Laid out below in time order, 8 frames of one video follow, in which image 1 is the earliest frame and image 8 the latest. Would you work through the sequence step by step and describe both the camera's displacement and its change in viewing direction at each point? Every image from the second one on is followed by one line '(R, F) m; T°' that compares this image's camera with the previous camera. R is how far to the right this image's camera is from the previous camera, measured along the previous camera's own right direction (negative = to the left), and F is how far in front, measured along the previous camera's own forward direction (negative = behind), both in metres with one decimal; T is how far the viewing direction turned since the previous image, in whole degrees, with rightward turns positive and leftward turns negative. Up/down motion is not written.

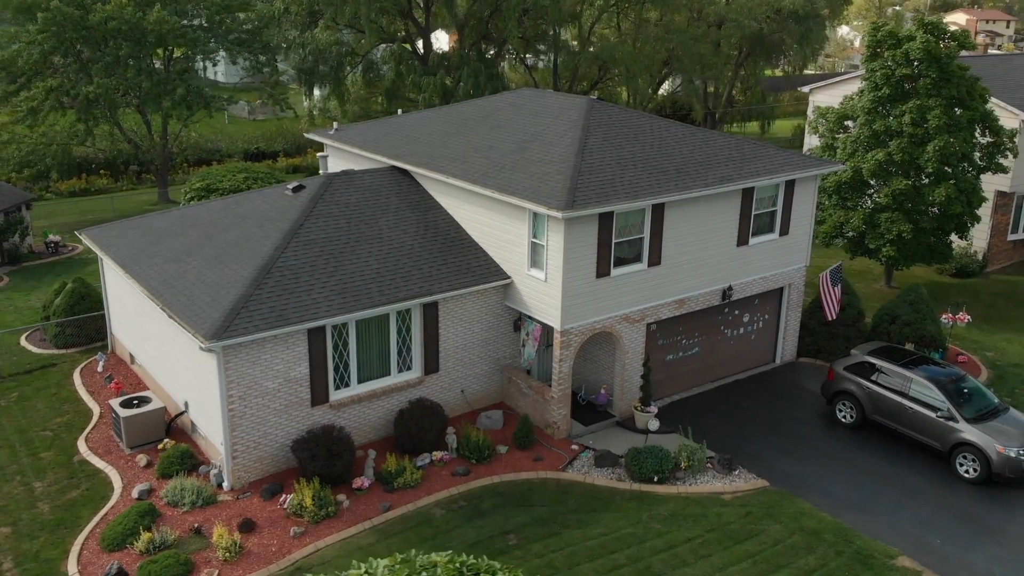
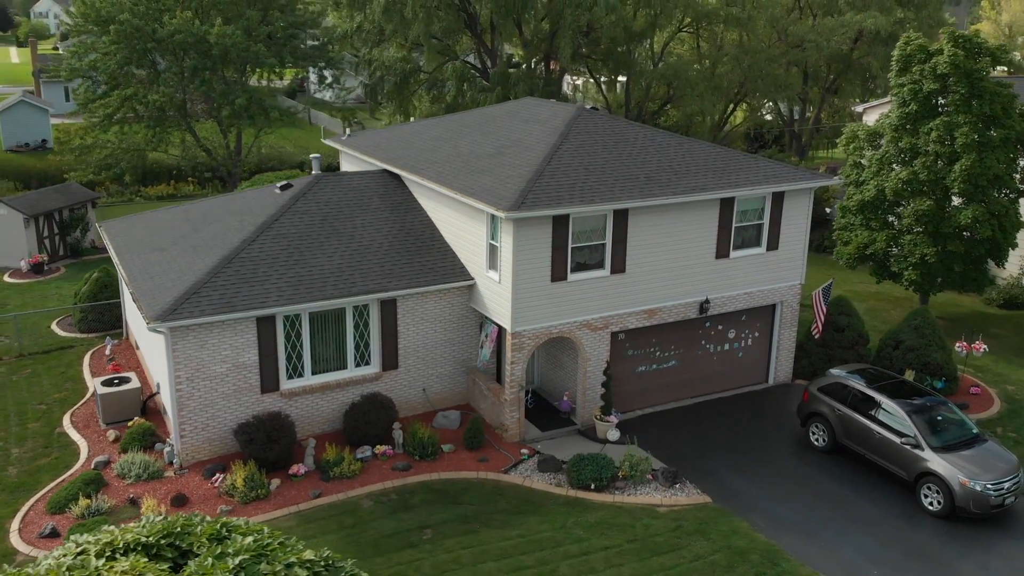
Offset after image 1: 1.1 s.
(+3.1, +0.1) m; -8°
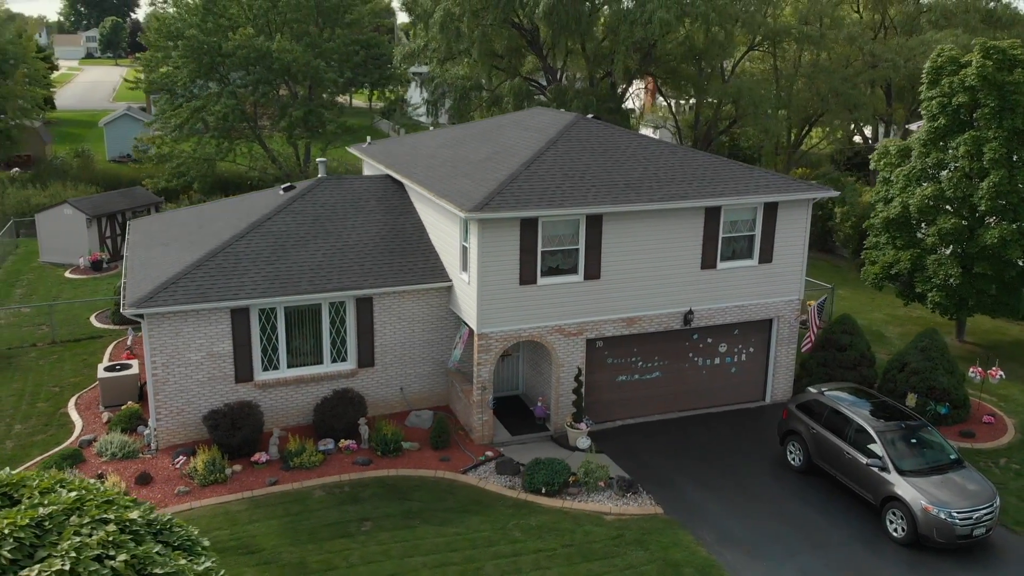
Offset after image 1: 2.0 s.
(+2.7, +0.1) m; -7°
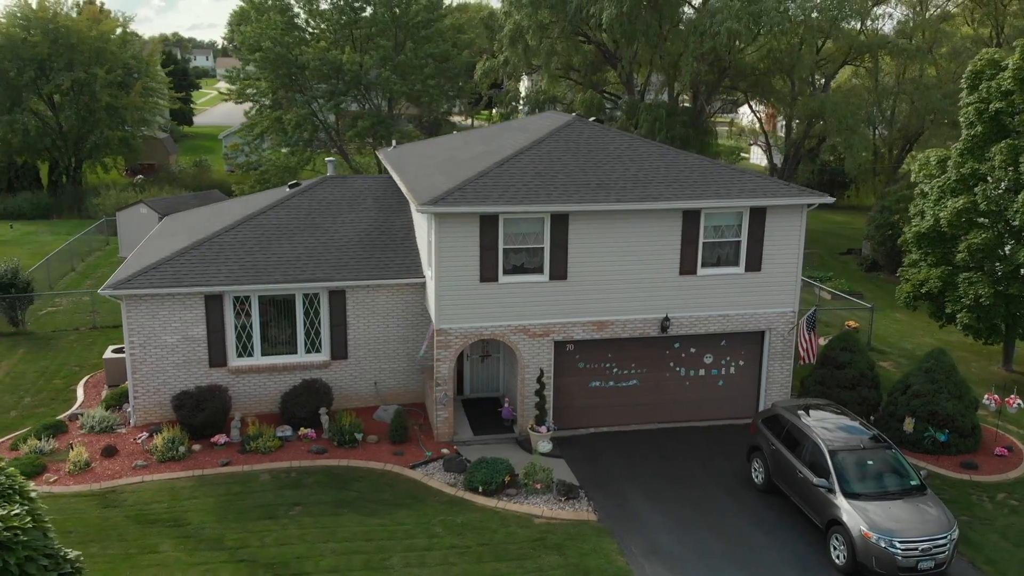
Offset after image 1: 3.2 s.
(+3.3, +0.4) m; -9°
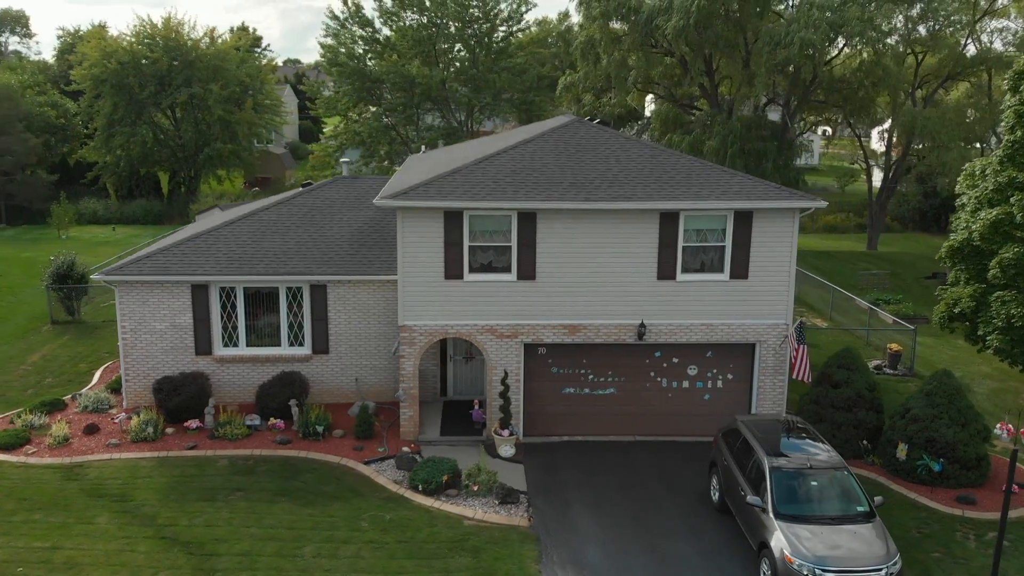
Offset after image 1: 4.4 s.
(+3.2, +0.6) m; -9°
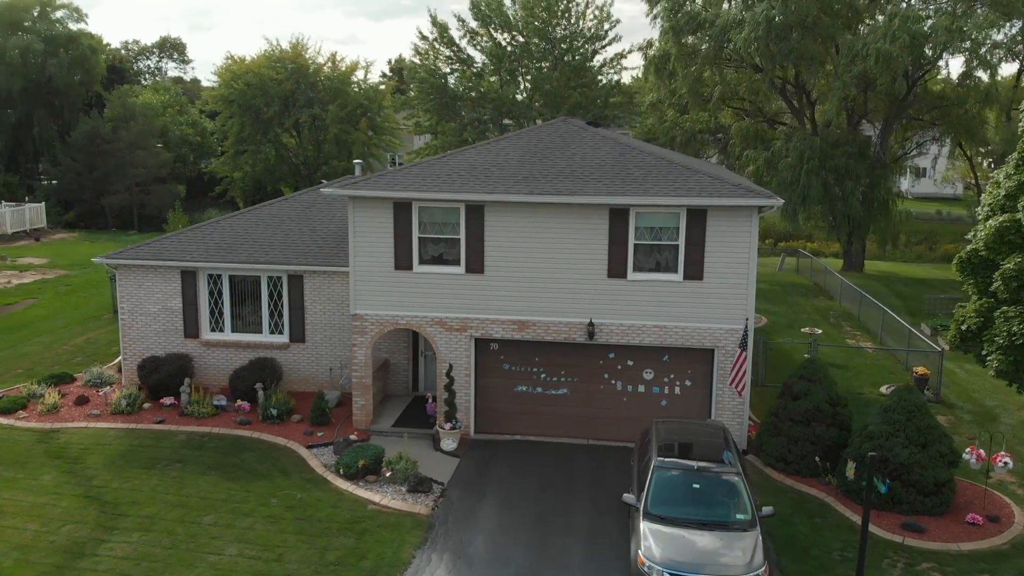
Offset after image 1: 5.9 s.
(+3.9, +0.5) m; -10°
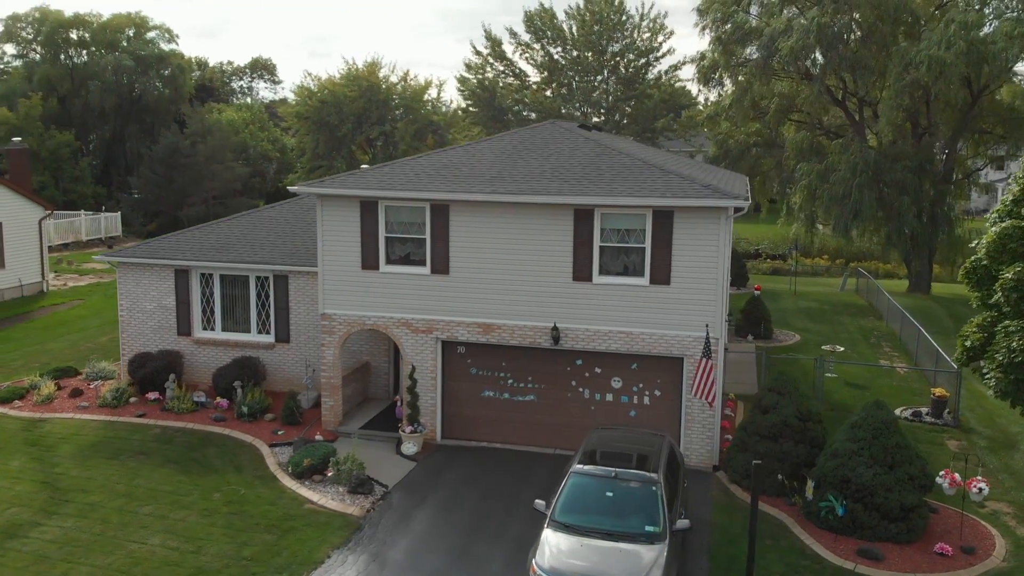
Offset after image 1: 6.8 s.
(+2.4, +0.6) m; -7°
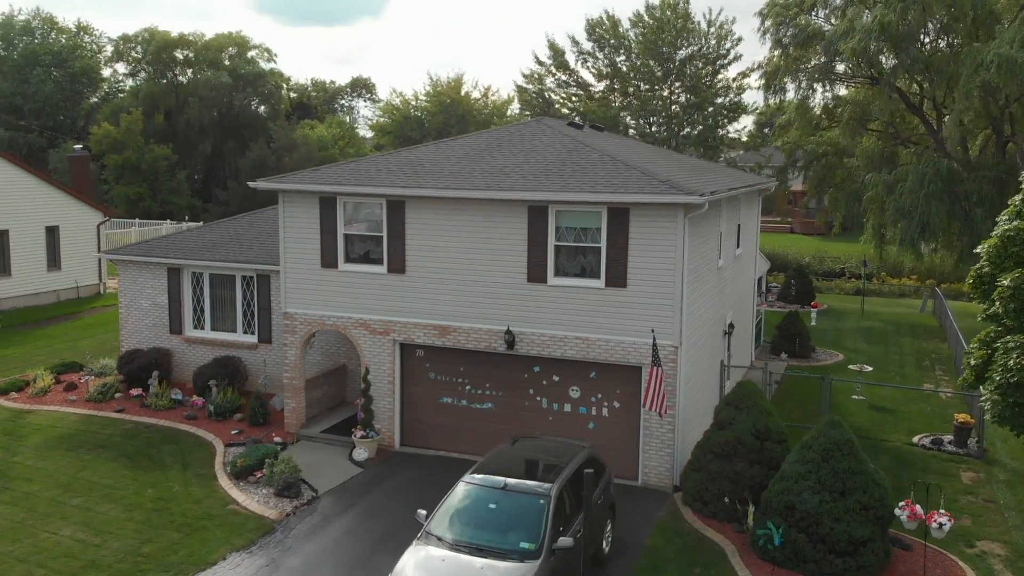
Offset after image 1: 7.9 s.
(+2.7, +1.0) m; -8°
